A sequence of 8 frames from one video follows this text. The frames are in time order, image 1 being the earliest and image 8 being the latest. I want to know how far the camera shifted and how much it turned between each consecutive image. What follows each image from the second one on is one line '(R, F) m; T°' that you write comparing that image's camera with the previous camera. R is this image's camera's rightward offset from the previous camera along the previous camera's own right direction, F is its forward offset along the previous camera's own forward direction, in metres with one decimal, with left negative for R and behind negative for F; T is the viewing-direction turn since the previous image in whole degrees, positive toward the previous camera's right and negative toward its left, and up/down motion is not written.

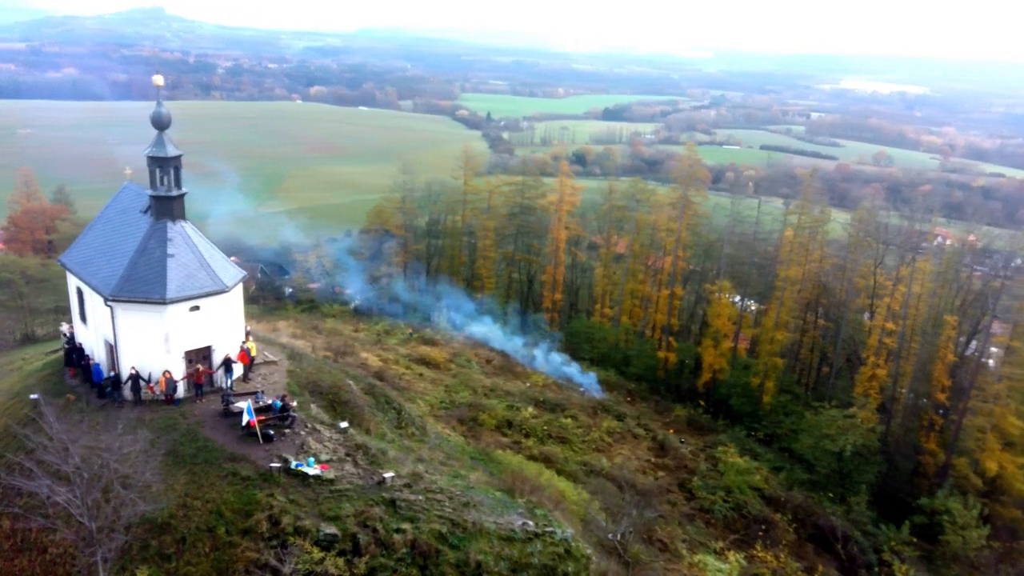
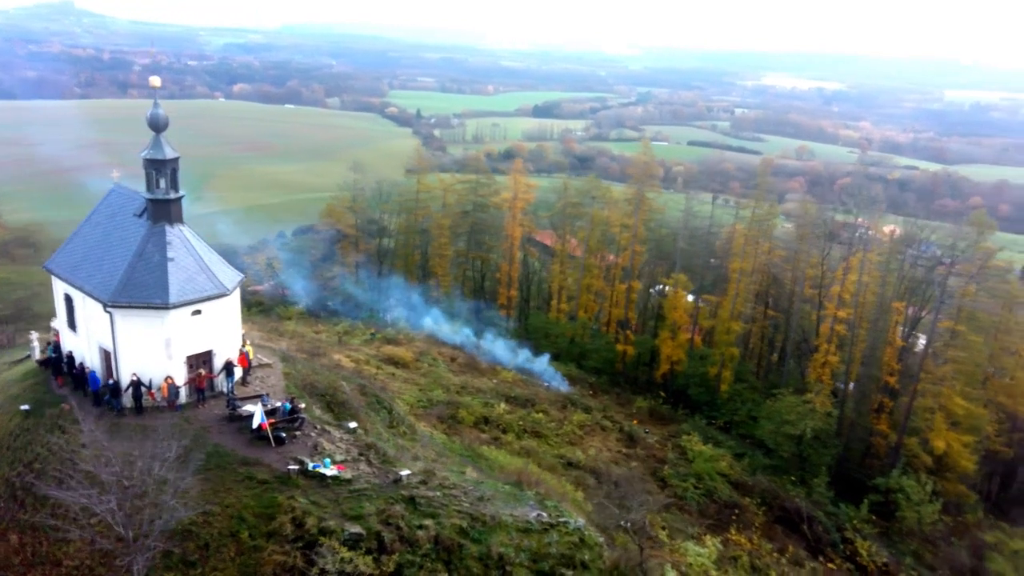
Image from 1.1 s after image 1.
(-1.0, -0.2) m; +5°
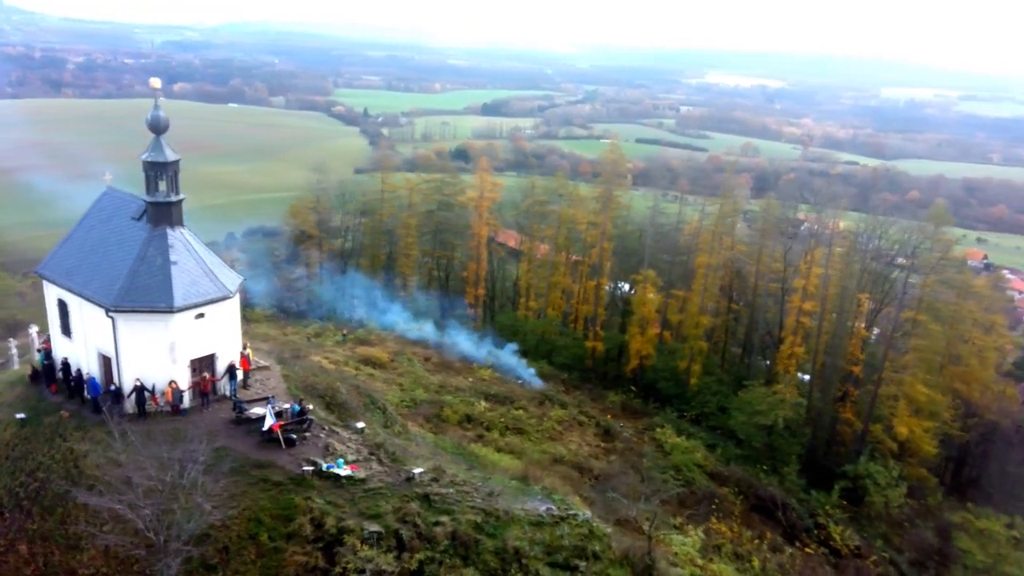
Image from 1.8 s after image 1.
(-0.7, -0.1) m; +3°
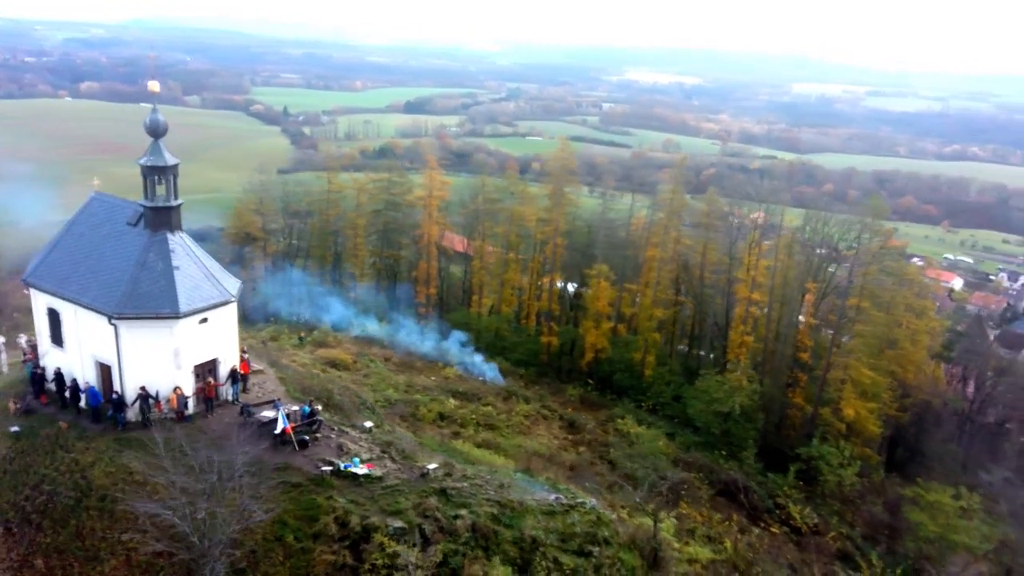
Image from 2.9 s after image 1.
(-1.1, -0.2) m; +5°
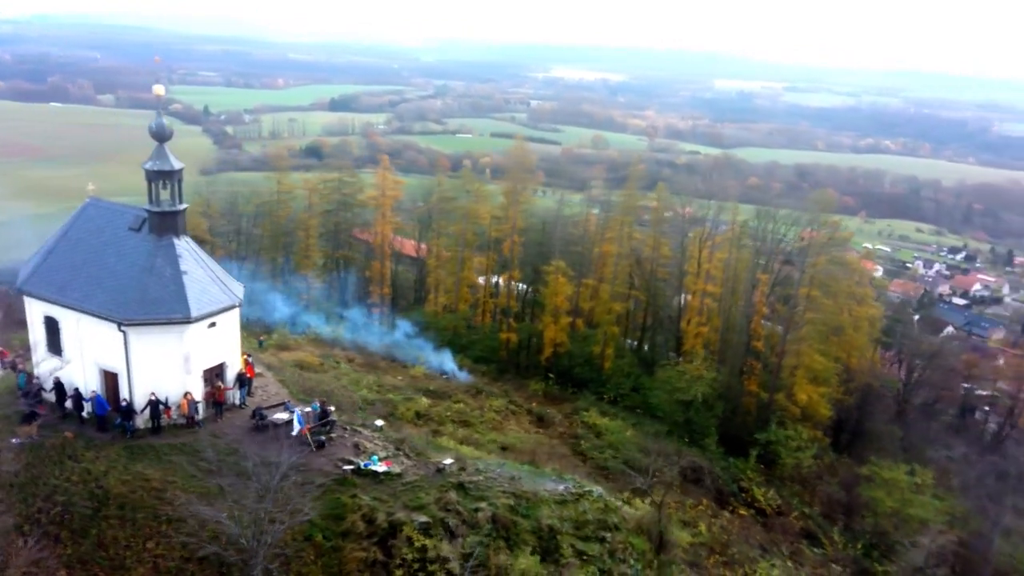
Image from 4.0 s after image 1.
(-1.0, -0.3) m; +5°
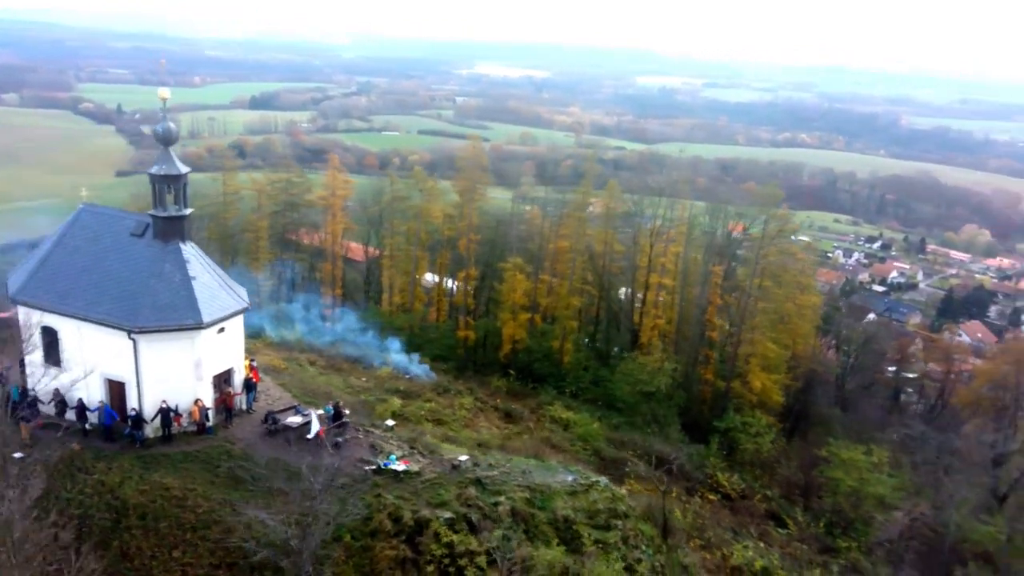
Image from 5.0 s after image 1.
(-1.1, -0.2) m; +5°
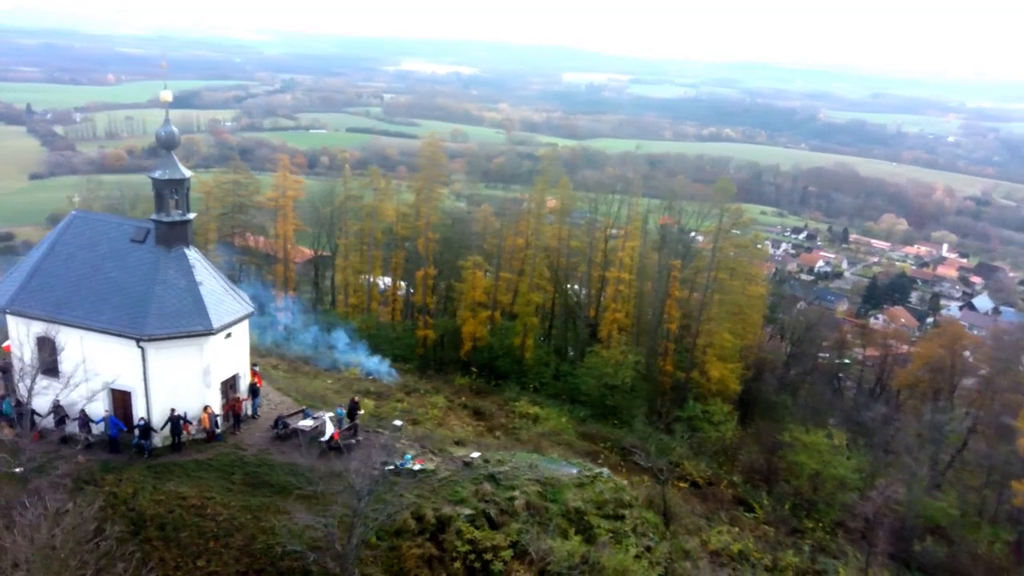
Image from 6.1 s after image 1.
(-1.0, -0.1) m; +5°
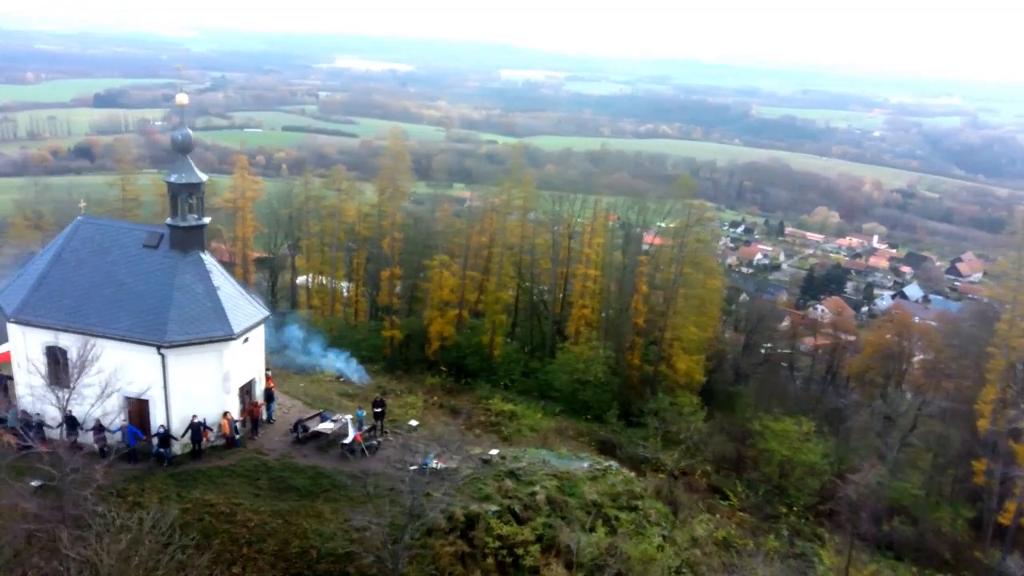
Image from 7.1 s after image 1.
(-1.0, -0.1) m; +4°
